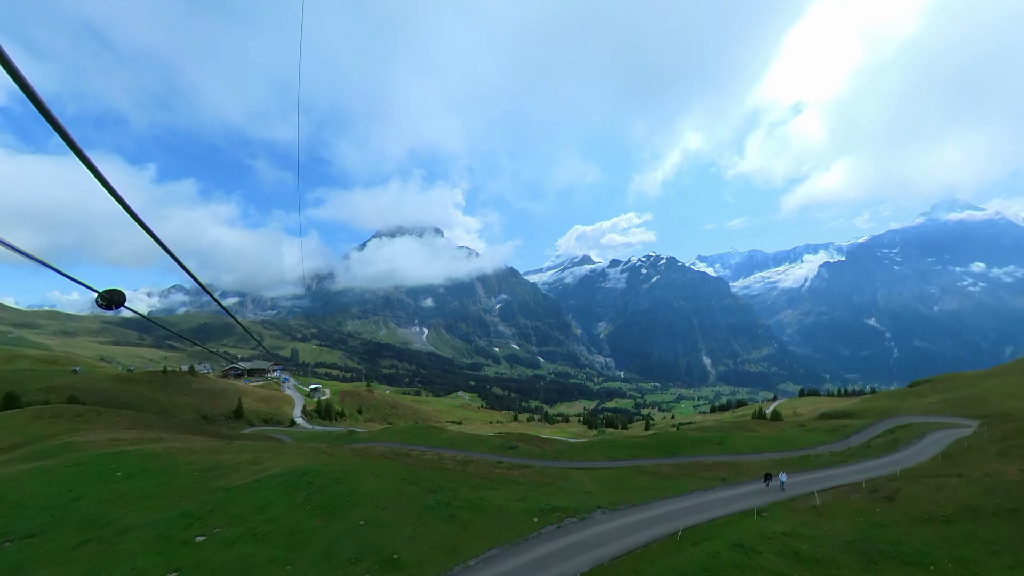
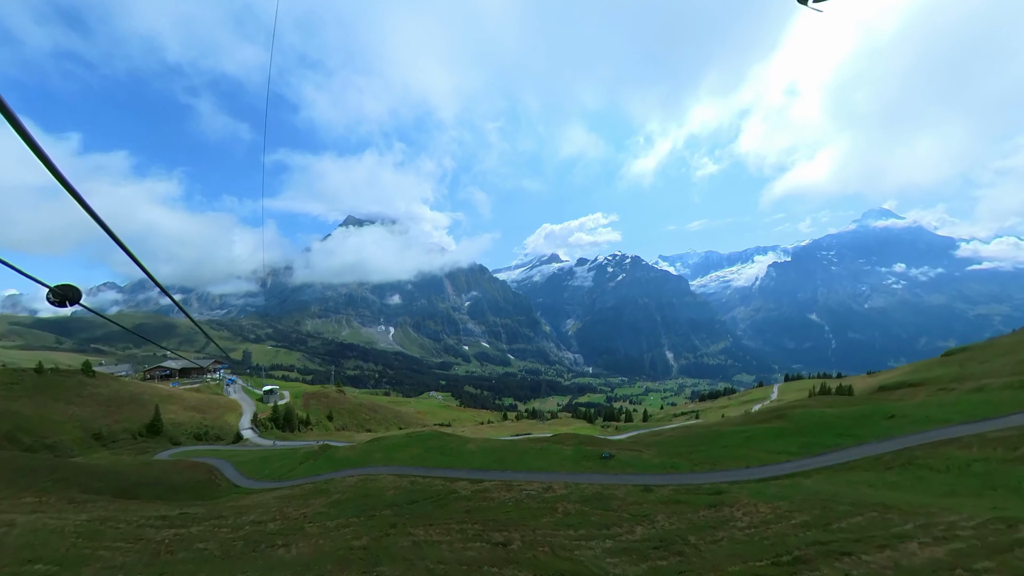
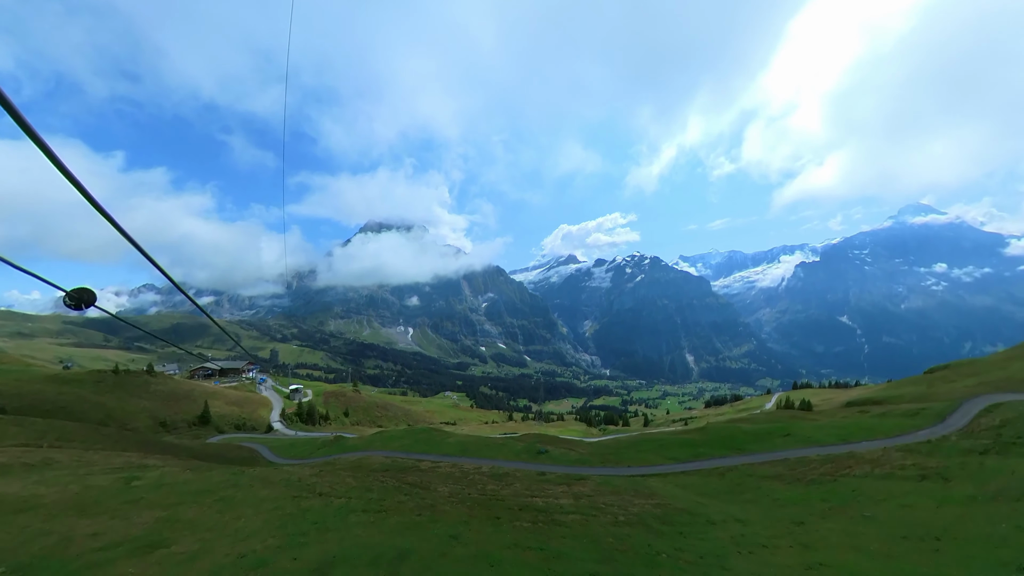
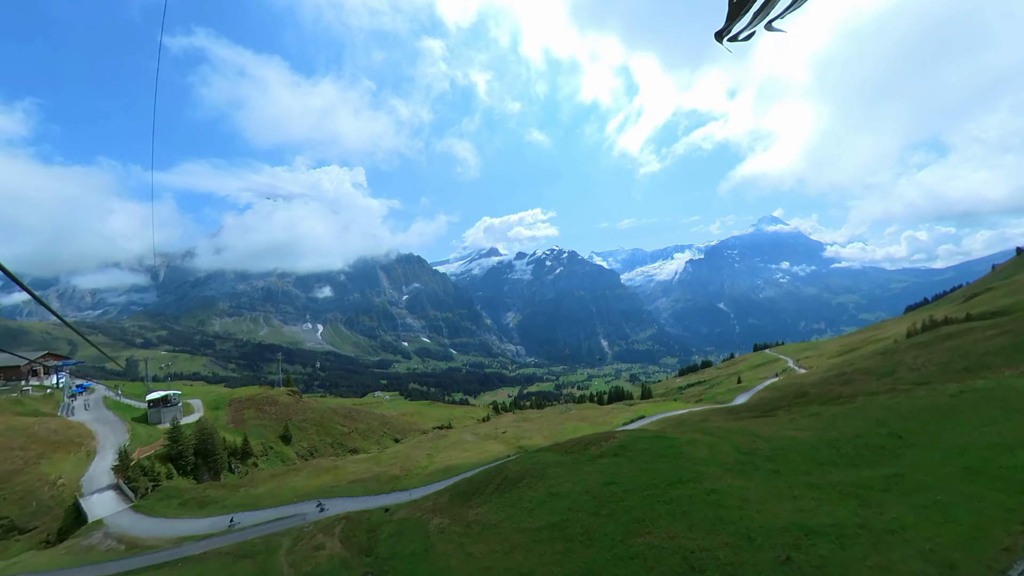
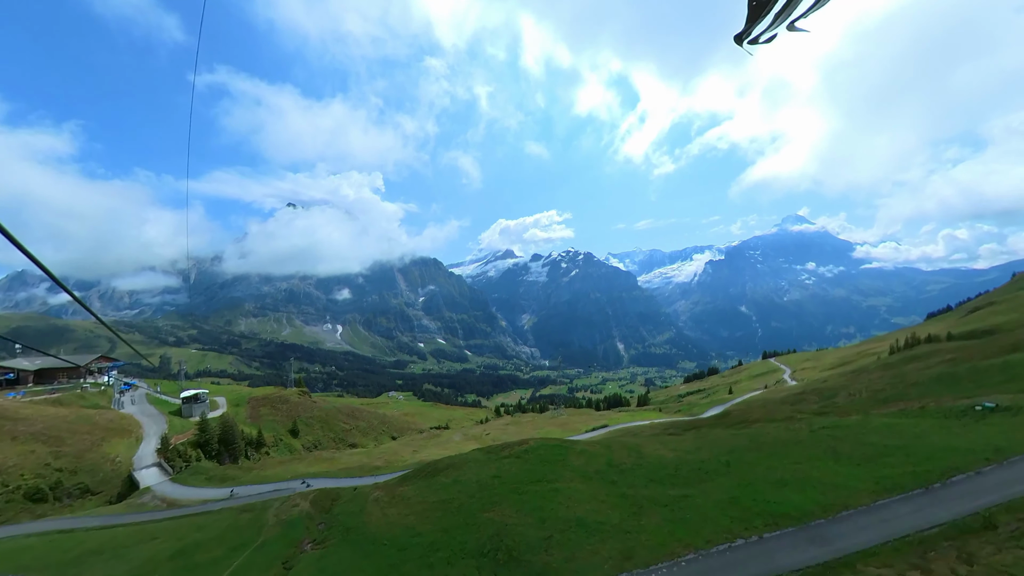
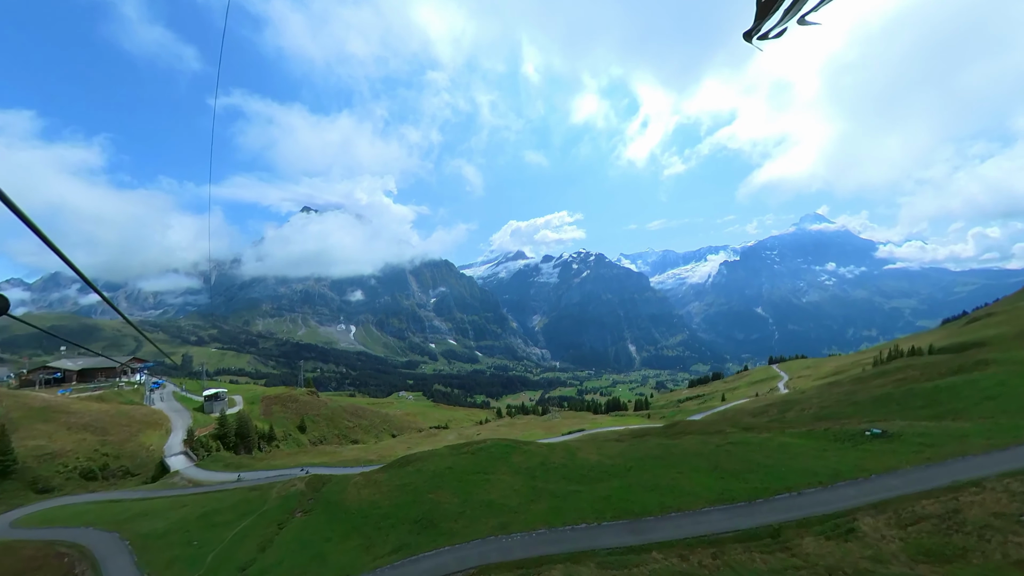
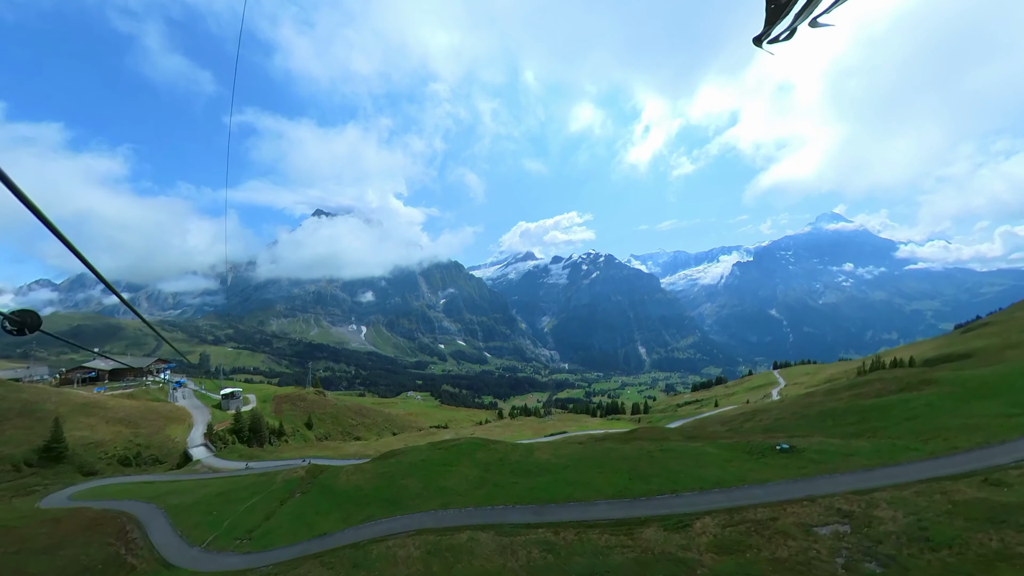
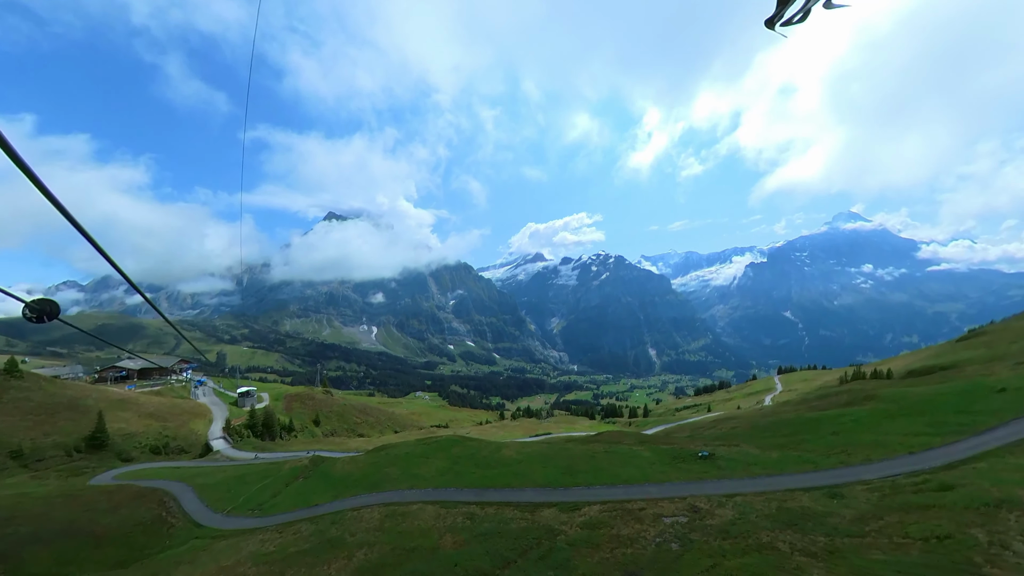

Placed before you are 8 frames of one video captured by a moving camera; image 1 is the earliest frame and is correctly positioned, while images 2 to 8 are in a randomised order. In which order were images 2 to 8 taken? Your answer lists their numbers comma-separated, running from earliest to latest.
3, 2, 8, 7, 6, 5, 4
